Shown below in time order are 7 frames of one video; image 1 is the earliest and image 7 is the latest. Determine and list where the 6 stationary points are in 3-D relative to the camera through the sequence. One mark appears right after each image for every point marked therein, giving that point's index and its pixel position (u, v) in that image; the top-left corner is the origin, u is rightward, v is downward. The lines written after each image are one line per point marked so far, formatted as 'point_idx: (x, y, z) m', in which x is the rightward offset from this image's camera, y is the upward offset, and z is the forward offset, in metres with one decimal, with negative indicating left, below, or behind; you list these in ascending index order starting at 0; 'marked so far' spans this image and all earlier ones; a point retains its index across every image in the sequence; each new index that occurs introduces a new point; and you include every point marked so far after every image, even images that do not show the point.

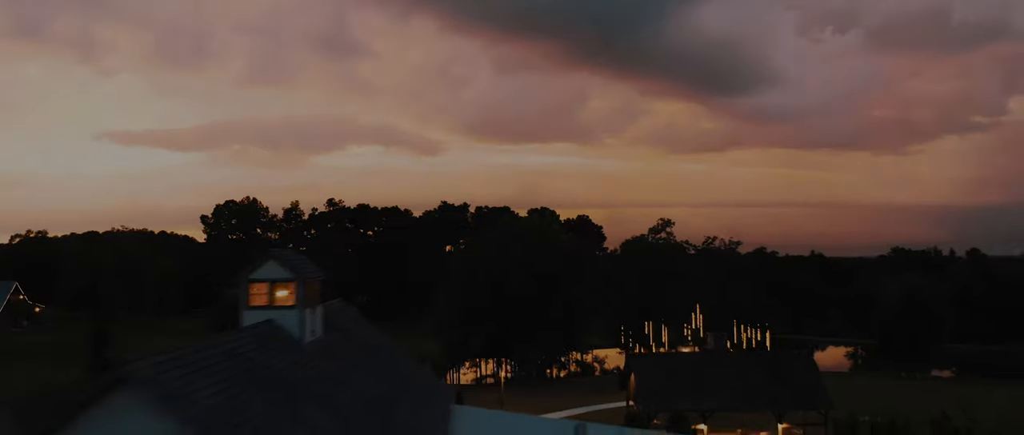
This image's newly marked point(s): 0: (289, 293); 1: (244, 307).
0: (-4.9, -1.7, +18.8) m
1: (-5.9, -2.0, +19.3) m
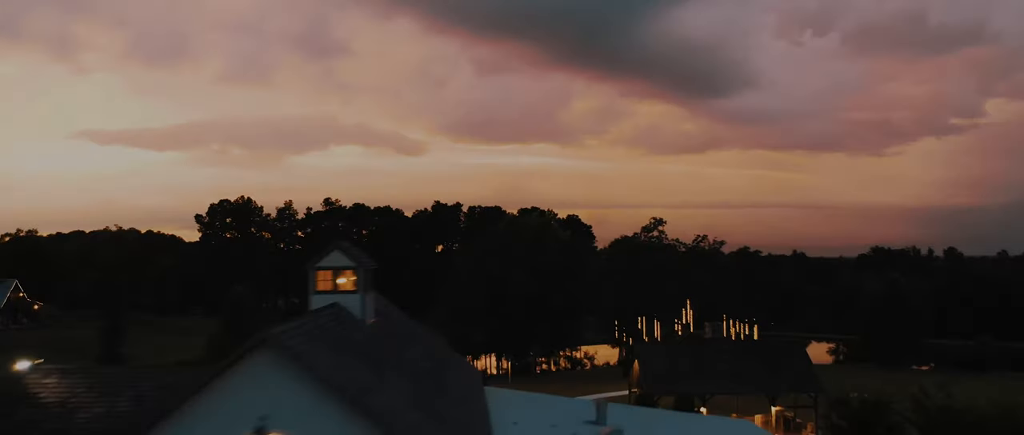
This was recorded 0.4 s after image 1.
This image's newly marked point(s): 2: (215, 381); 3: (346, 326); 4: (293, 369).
0: (-4.0, -1.6, +21.1) m
1: (-5.0, -1.9, +21.6) m
2: (-4.8, -2.6, +13.2) m
3: (-3.8, -2.5, +18.9) m
4: (-3.5, -2.4, +13.3) m
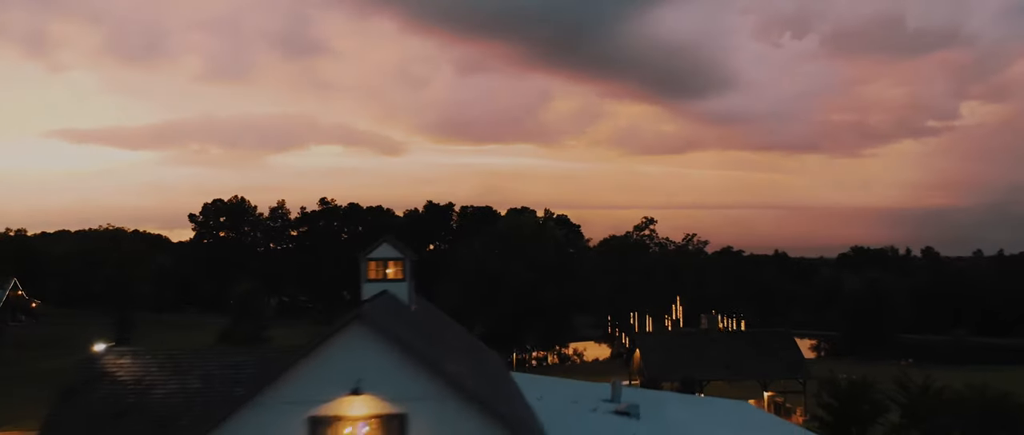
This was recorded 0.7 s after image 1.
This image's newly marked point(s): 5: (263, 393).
0: (-3.2, -1.5, +23.5) m
1: (-4.1, -1.8, +24.0) m
2: (-3.7, -2.5, +15.6) m
3: (-2.9, -2.3, +21.3) m
4: (-2.5, -2.3, +15.6) m
5: (-4.7, -3.3, +15.5) m
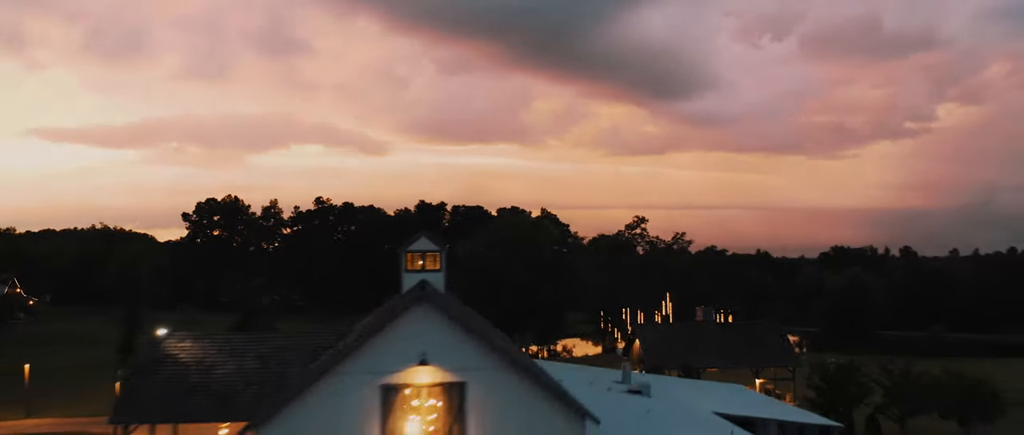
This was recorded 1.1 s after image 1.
0: (-2.4, -1.4, +25.9) m
1: (-3.4, -1.7, +26.4) m
2: (-2.8, -2.4, +18.0) m
3: (-2.0, -2.2, +23.7) m
4: (-1.5, -2.2, +18.1) m
5: (-3.7, -3.2, +17.9) m
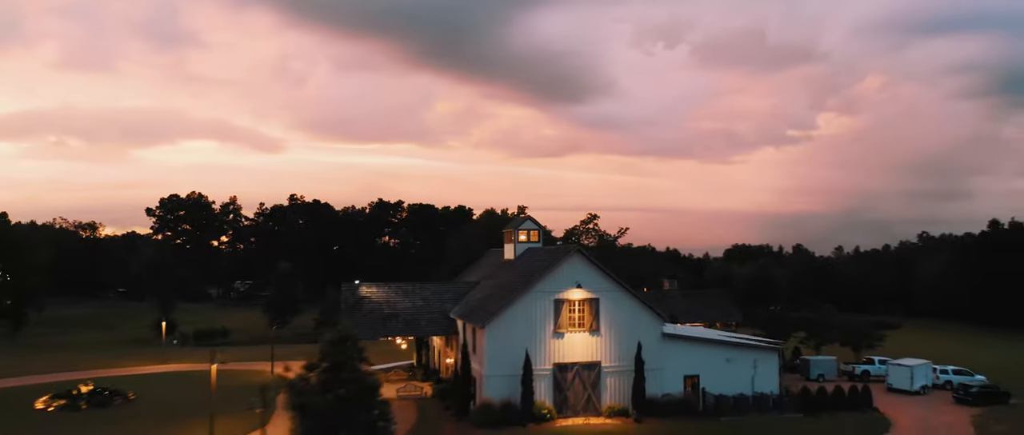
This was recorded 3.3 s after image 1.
0: (+1.1, -0.9, +39.7) m
1: (0.0, -1.2, +40.1) m
2: (+1.6, -1.9, +31.8) m
3: (+1.7, -1.8, +37.6) m
4: (+2.9, -1.8, +32.1) m
5: (+0.7, -2.7, +31.6) m
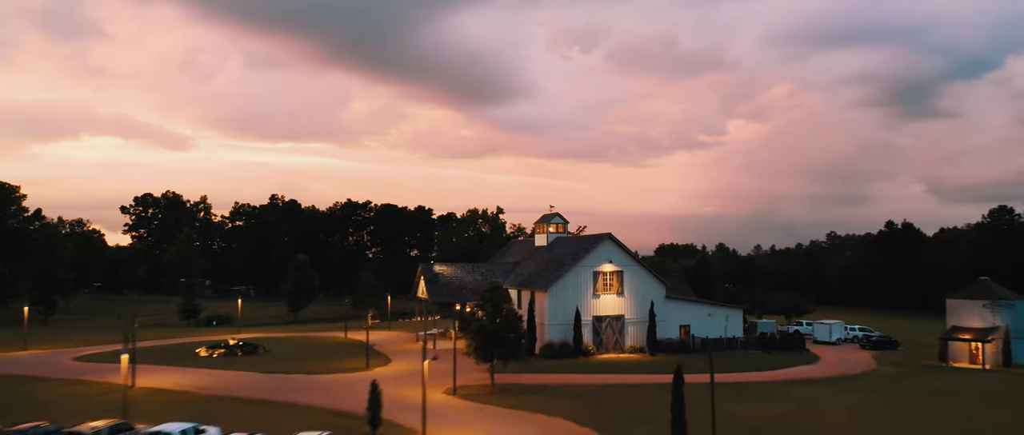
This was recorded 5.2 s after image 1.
0: (+3.1, -0.7, +53.1) m
1: (+2.0, -1.0, +53.3) m
2: (+4.4, -1.7, +45.2) m
3: (+3.9, -1.6, +51.0) m
4: (+5.6, -1.6, +45.6) m
5: (+3.5, -2.5, +44.9) m
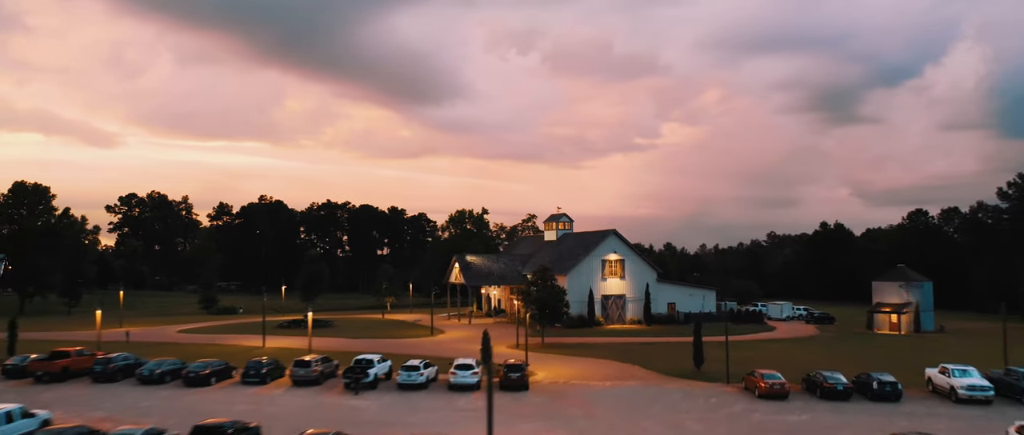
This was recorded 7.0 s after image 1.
0: (+4.3, -0.7, +64.7) m
1: (+3.2, -1.0, +64.9) m
2: (+6.1, -1.7, +57.0) m
3: (+5.2, -1.6, +62.7) m
4: (+7.3, -1.5, +57.5) m
5: (+5.3, -2.5, +56.6) m
